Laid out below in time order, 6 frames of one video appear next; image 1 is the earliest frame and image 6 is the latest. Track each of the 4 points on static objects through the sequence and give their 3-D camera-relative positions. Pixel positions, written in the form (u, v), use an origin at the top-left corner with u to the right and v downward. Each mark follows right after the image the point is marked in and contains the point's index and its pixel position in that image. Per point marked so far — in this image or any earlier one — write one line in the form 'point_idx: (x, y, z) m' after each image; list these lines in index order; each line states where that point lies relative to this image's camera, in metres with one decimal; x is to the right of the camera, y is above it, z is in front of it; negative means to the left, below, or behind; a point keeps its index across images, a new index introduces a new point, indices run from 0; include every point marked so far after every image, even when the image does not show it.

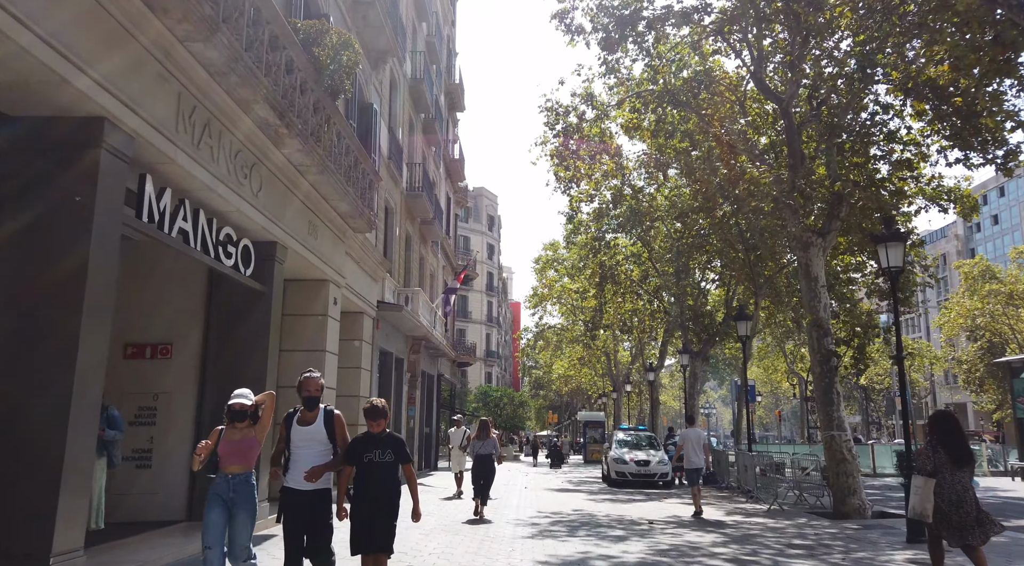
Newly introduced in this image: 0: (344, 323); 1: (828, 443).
0: (-3.7, -0.9, +18.1) m
1: (+5.6, -2.8, +14.3) m
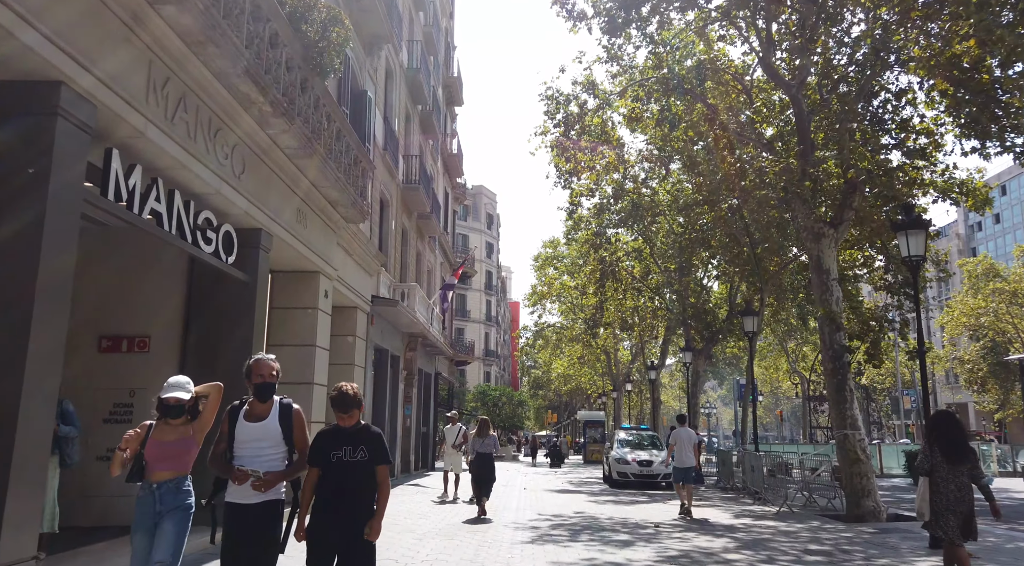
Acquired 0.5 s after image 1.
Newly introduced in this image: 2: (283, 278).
0: (-3.8, -0.7, +17.4) m
1: (+5.5, -2.7, +13.7) m
2: (-3.8, +0.1, +13.5) m
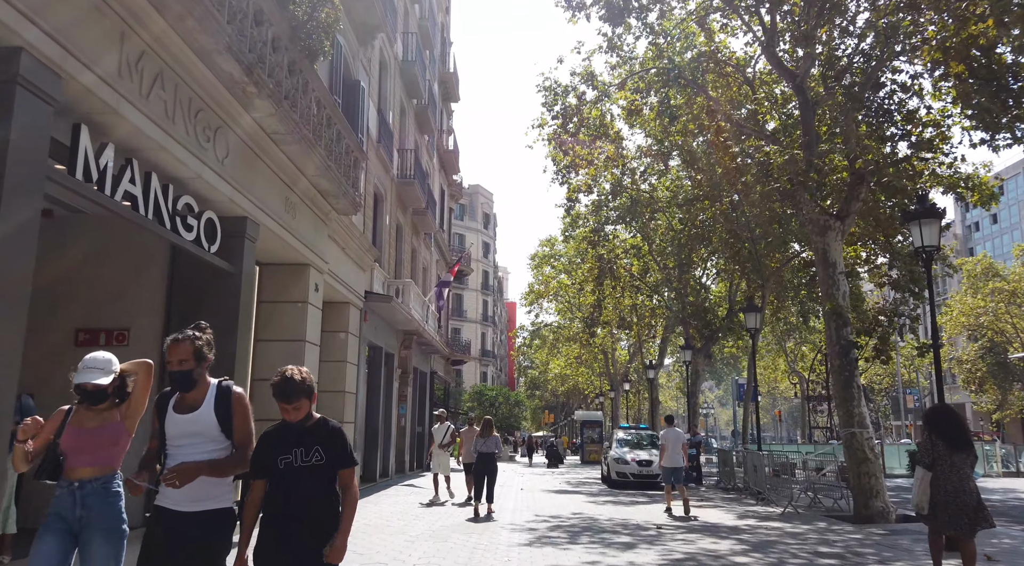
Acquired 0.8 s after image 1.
0: (-3.8, -0.6, +17.0) m
1: (+5.5, -2.6, +13.3) m
2: (-3.8, +0.2, +13.0) m
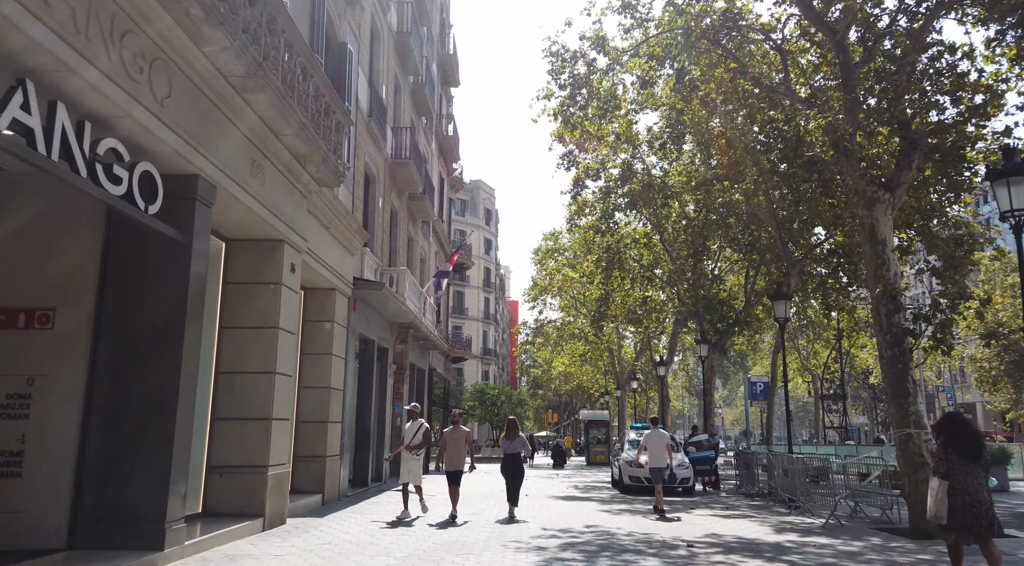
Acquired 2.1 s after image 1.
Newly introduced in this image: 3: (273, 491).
0: (-3.7, -0.3, +15.3) m
1: (+5.5, -2.3, +11.6) m
2: (-3.8, +0.5, +11.3) m
3: (-3.2, -2.8, +10.9) m
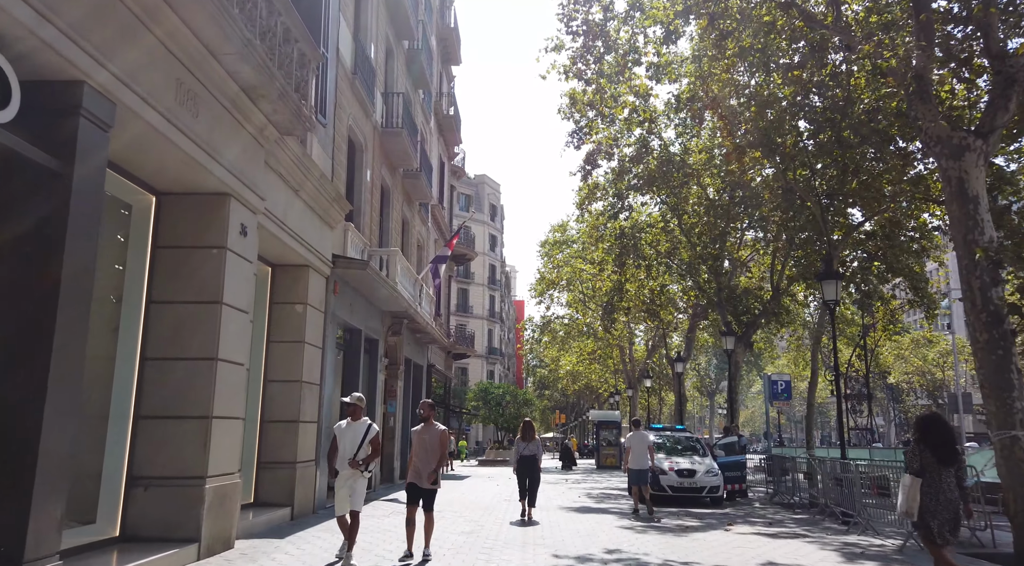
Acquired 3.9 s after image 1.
0: (-3.7, +0.1, +13.0) m
1: (+5.6, -1.9, +9.3) m
2: (-3.7, +0.9, +9.1) m
3: (-3.2, -2.4, +8.6) m
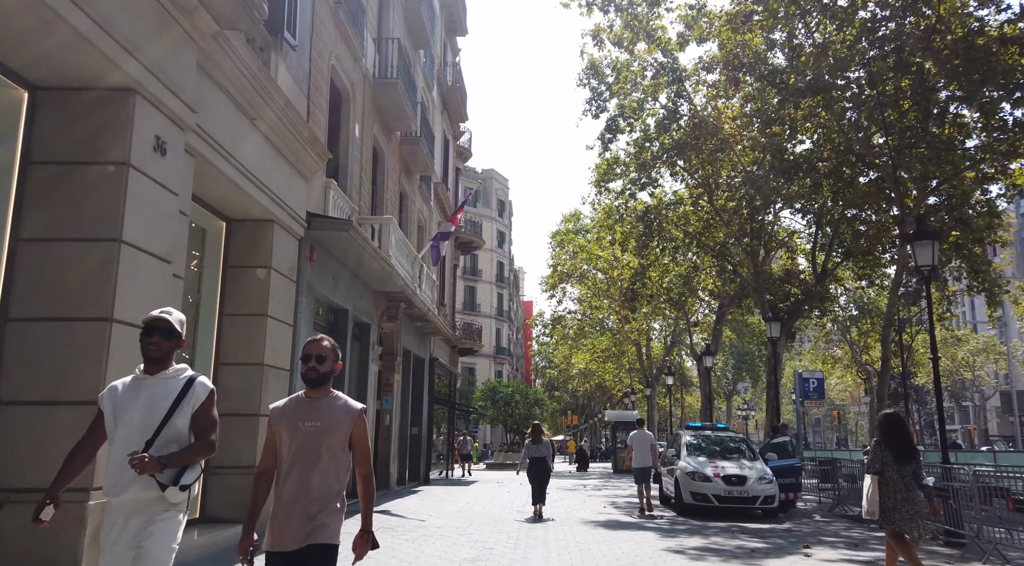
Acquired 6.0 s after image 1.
0: (-3.5, +0.6, +10.4) m
1: (+5.8, -1.3, +6.5) m
2: (-3.6, +1.4, +6.5) m
3: (-3.0, -1.9, +6.0) m
